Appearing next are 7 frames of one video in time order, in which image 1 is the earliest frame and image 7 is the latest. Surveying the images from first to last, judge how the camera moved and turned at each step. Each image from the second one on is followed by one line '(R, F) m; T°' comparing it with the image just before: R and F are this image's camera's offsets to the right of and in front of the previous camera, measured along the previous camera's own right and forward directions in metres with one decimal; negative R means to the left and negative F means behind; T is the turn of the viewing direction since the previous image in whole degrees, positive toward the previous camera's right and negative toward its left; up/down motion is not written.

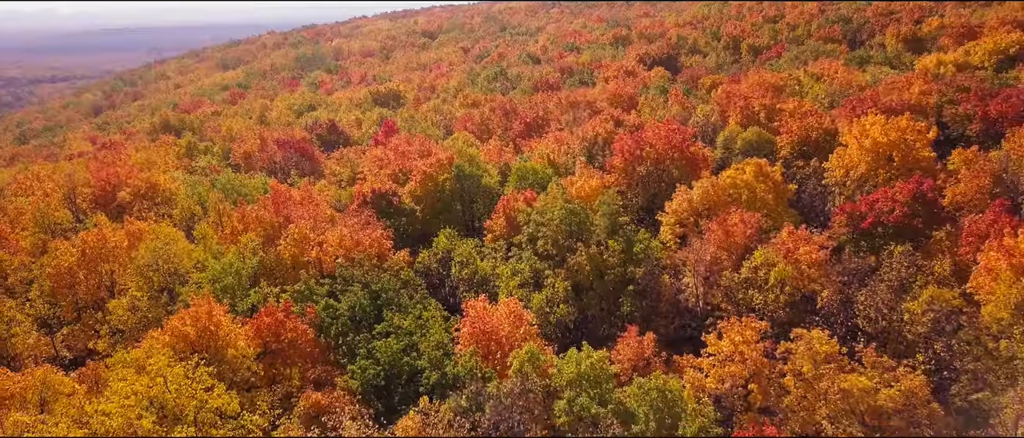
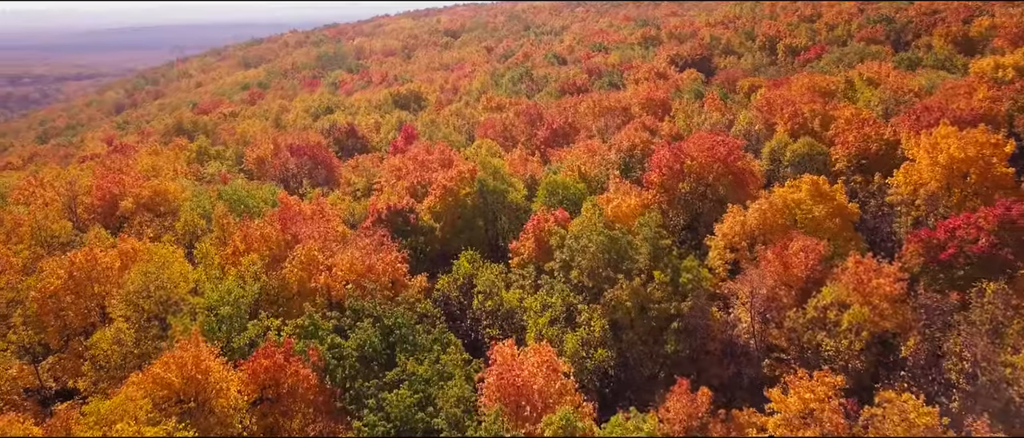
(-0.4, +4.1) m; -1°
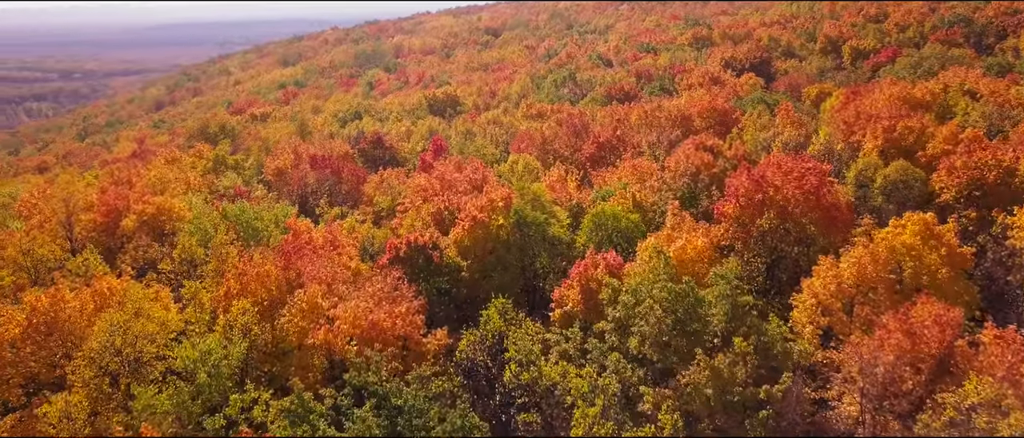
(-0.1, +6.5) m; -3°
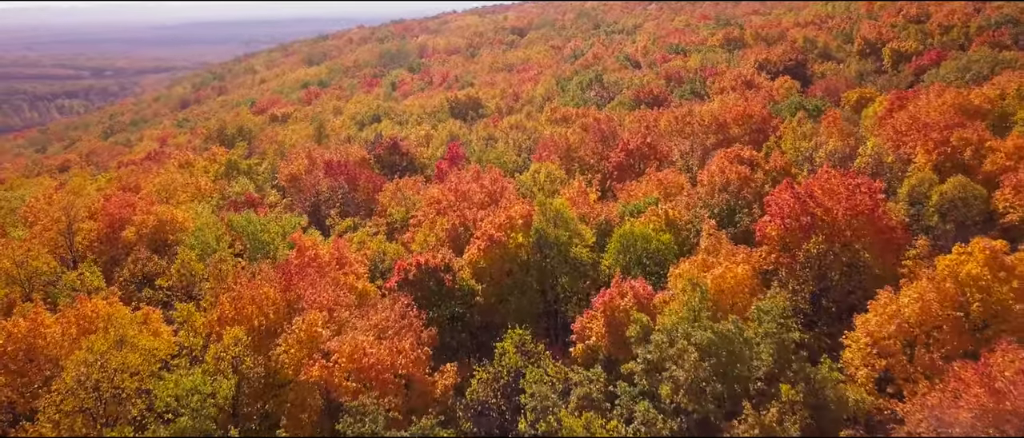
(+0.2, +3.1) m; -2°
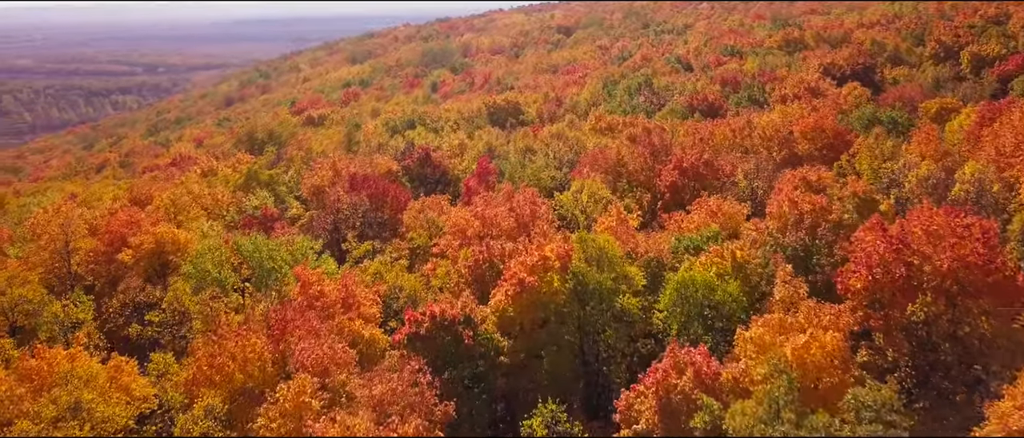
(+0.3, +5.4) m; -3°
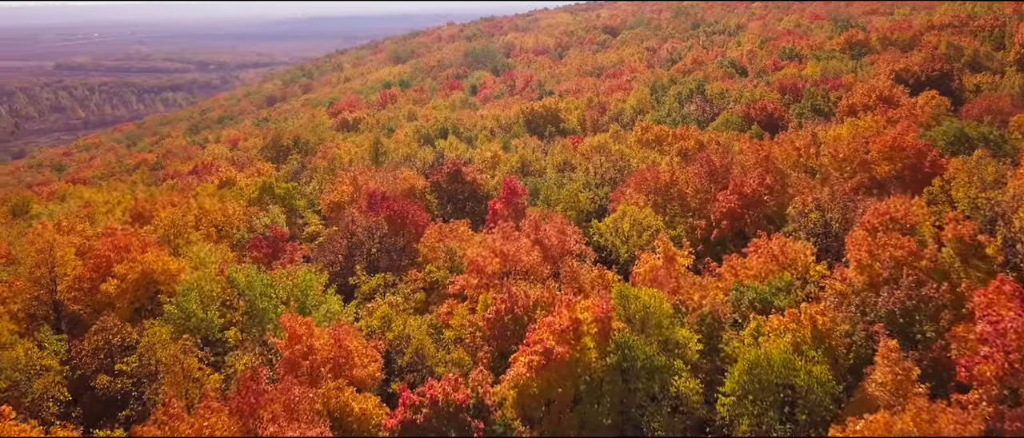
(+0.5, +5.7) m; -3°
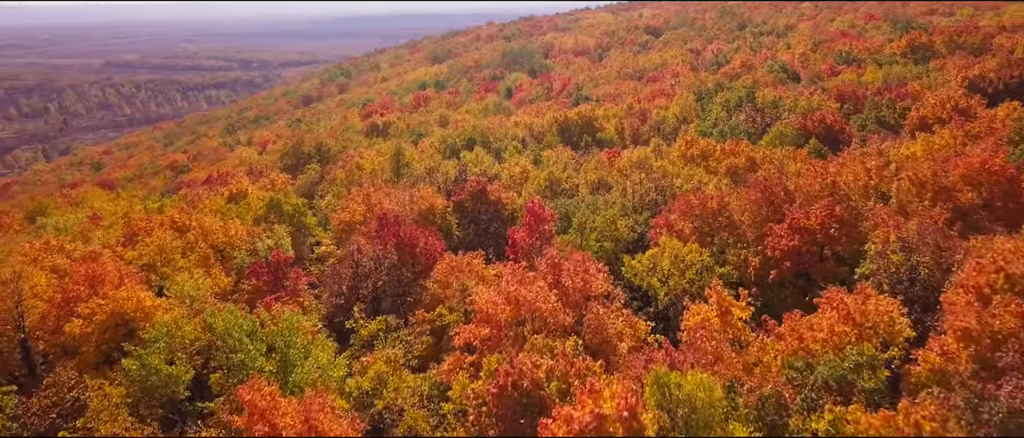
(+0.6, +5.4) m; -3°
